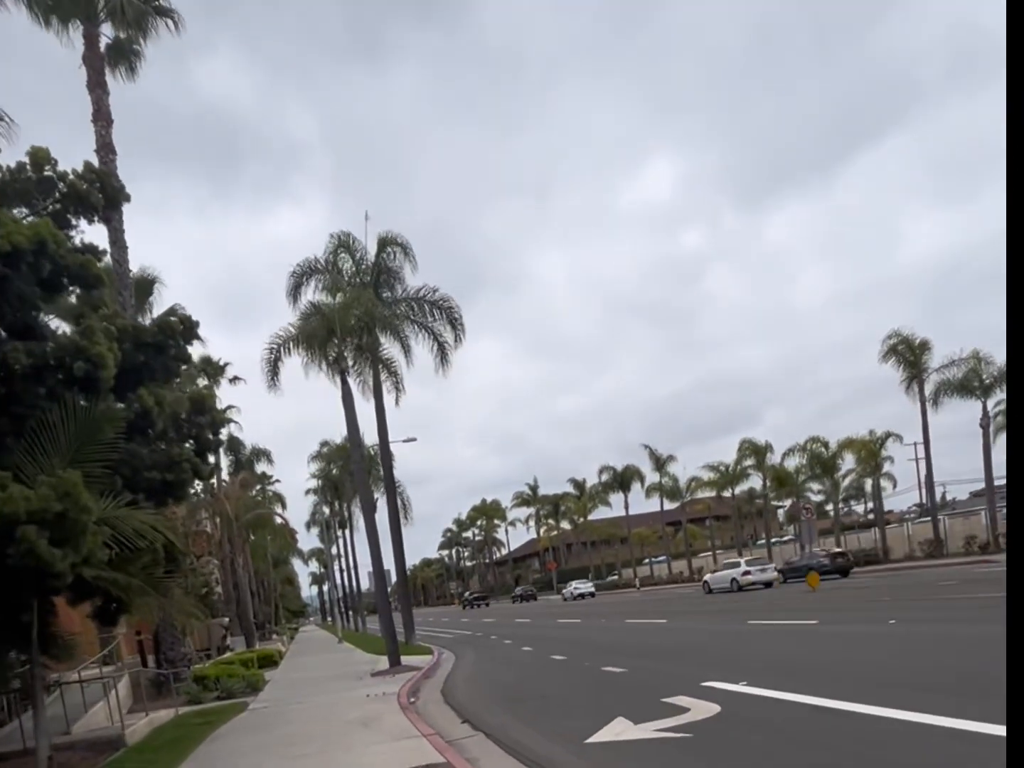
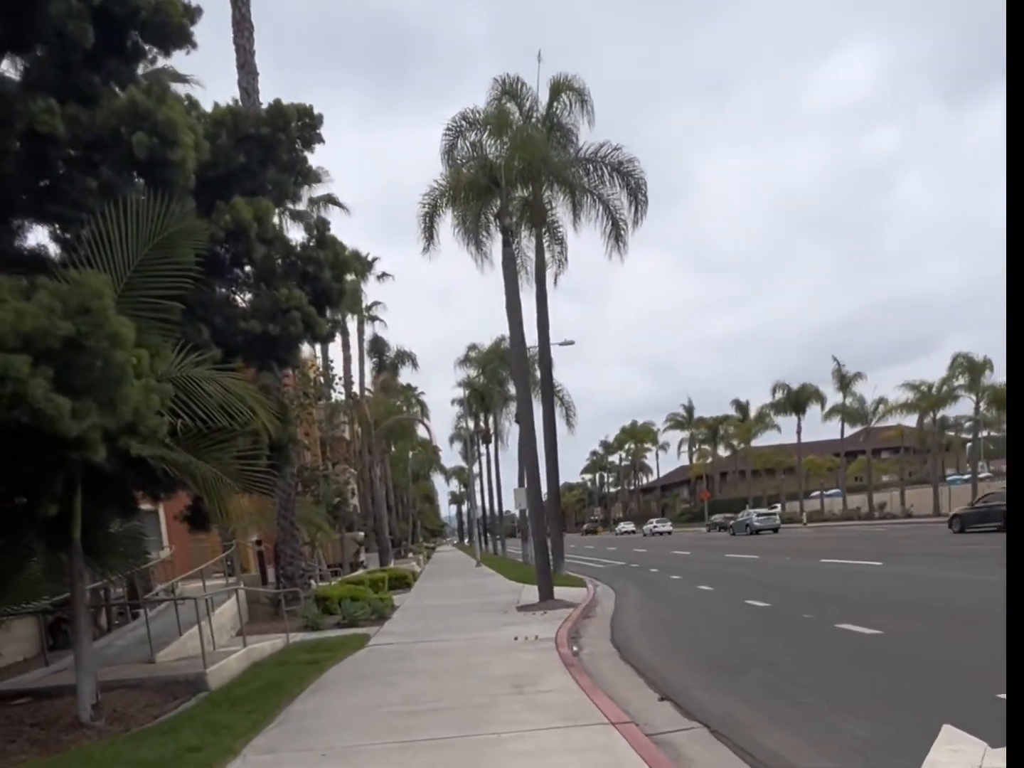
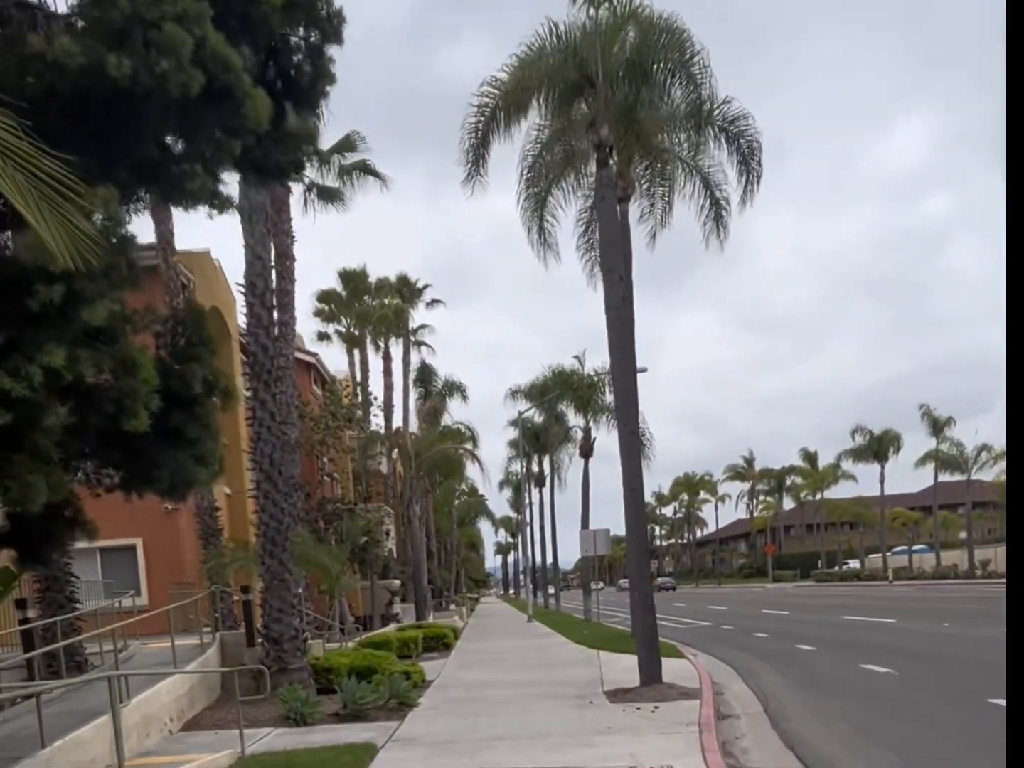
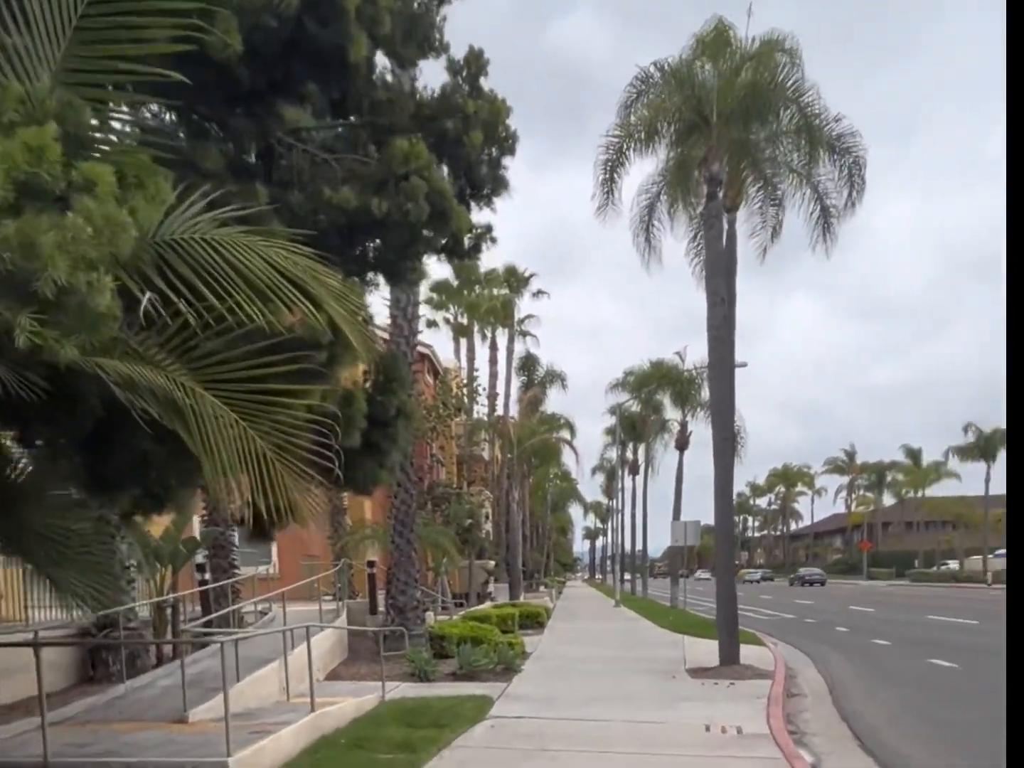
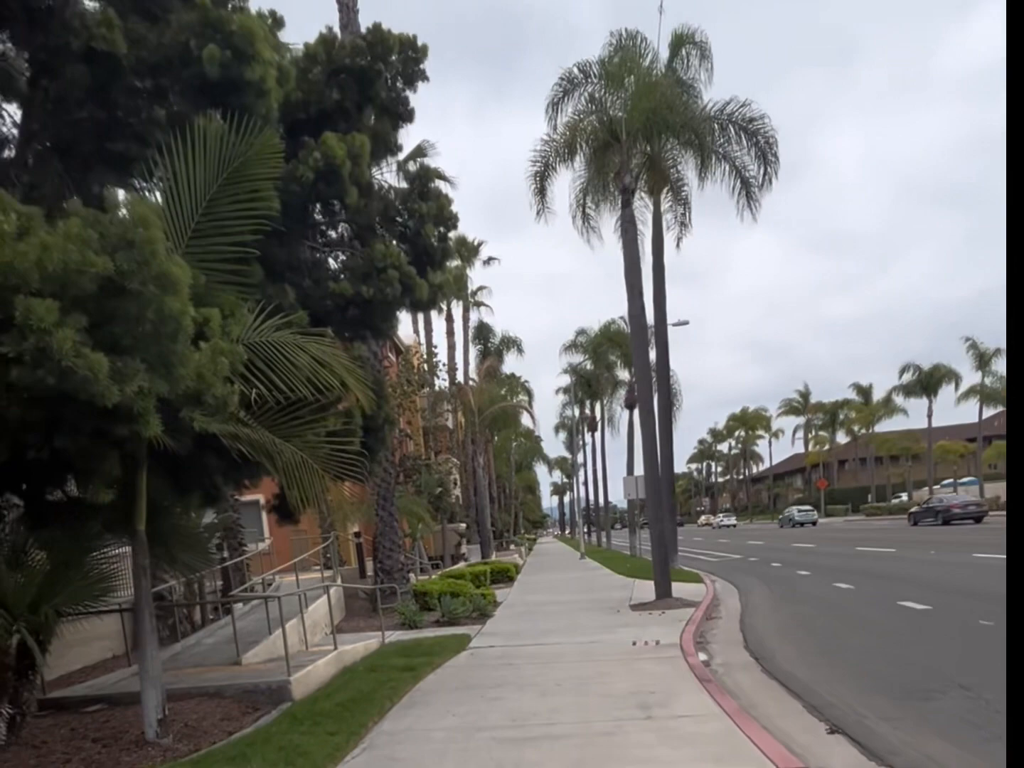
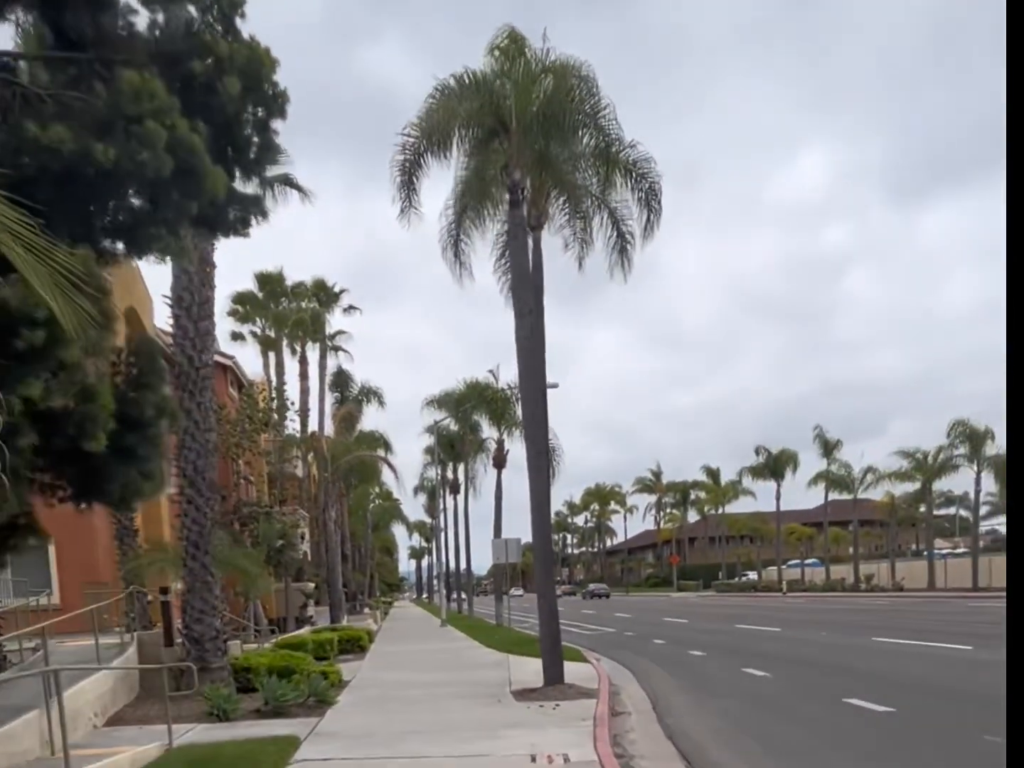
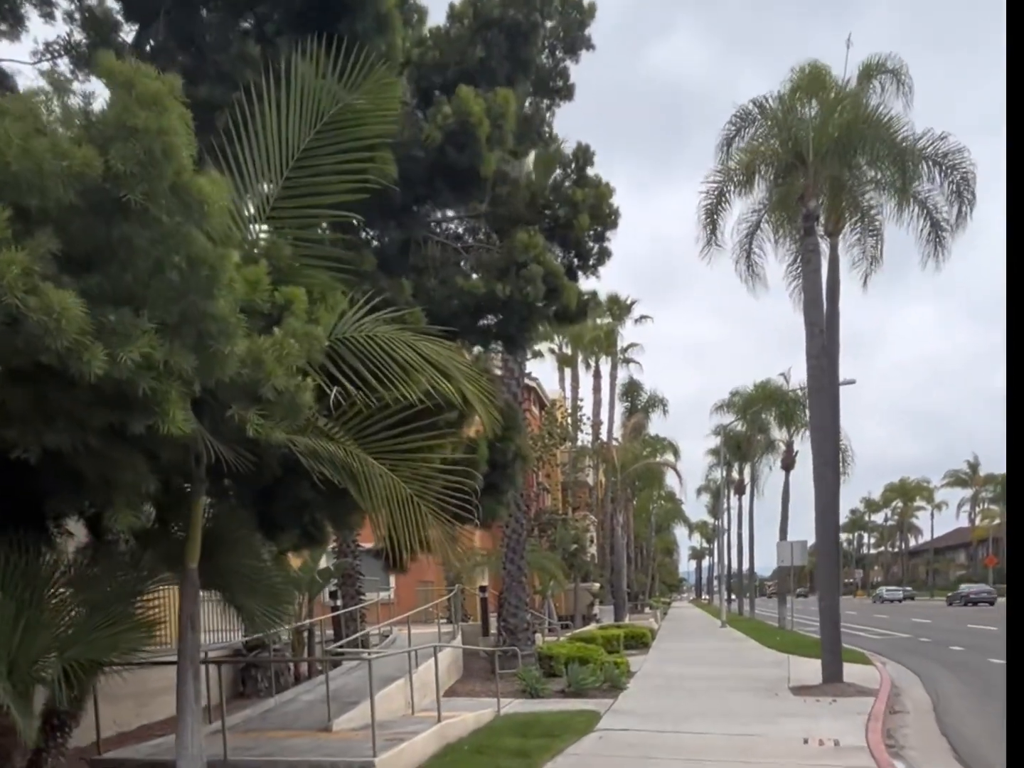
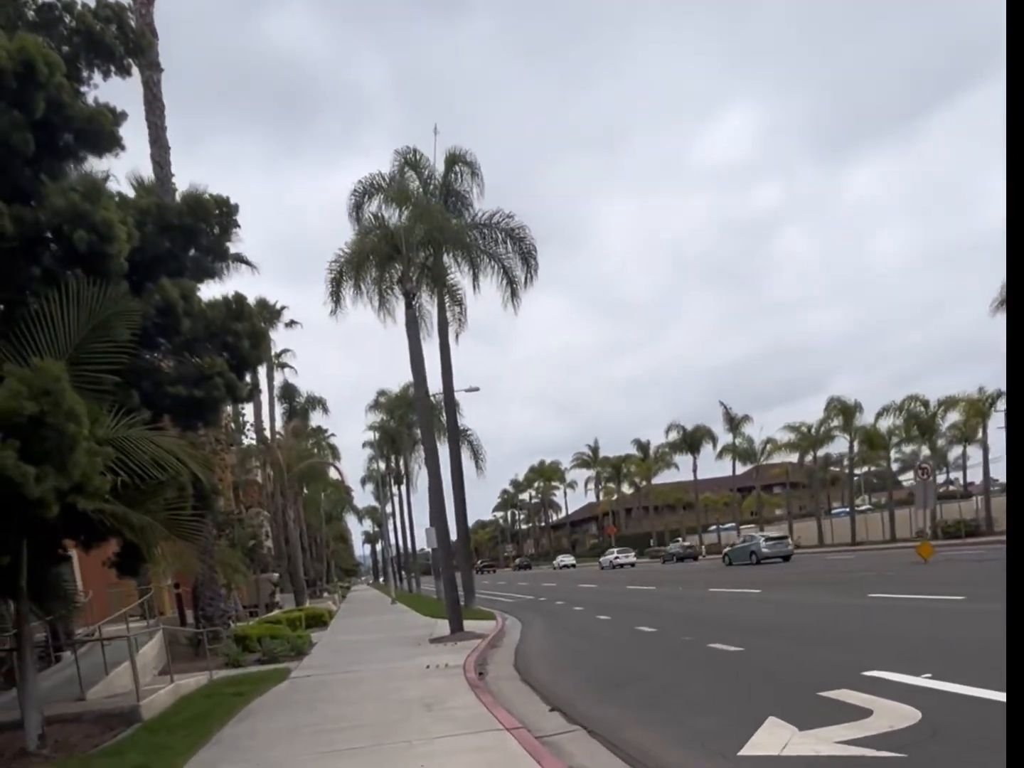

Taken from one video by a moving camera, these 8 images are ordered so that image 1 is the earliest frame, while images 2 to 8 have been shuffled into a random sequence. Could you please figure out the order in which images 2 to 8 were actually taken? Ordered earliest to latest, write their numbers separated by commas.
8, 2, 5, 7, 4, 6, 3
